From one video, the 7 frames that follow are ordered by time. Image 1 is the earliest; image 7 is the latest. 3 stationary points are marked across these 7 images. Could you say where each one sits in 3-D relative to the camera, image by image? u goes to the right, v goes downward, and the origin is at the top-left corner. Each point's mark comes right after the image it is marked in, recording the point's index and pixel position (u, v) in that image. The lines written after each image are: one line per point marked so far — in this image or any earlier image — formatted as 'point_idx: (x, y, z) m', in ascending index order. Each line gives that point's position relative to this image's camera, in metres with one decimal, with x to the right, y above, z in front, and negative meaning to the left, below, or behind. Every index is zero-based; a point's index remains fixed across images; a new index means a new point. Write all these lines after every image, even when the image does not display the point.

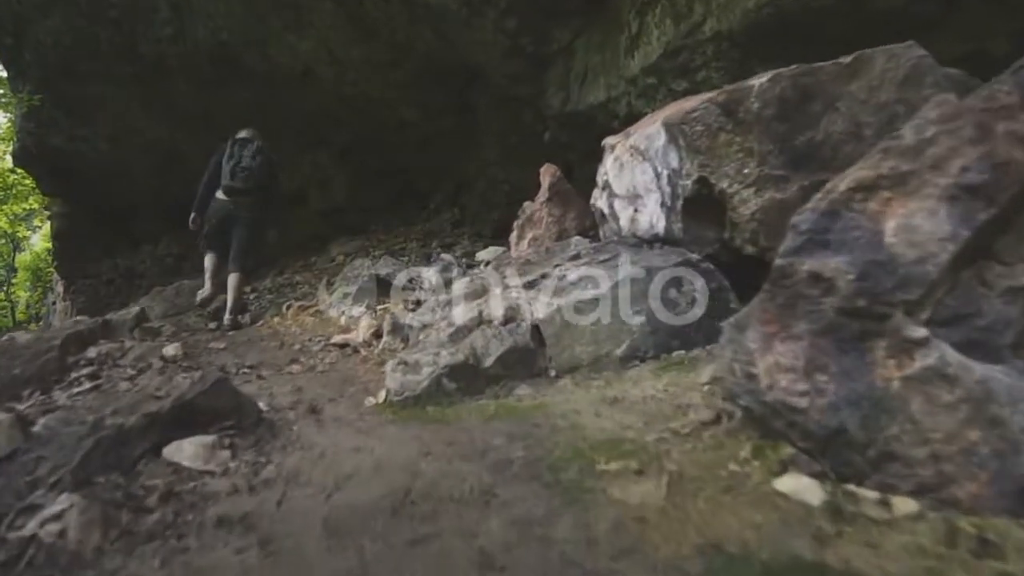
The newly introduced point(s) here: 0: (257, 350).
0: (-2.3, -0.6, +5.9) m
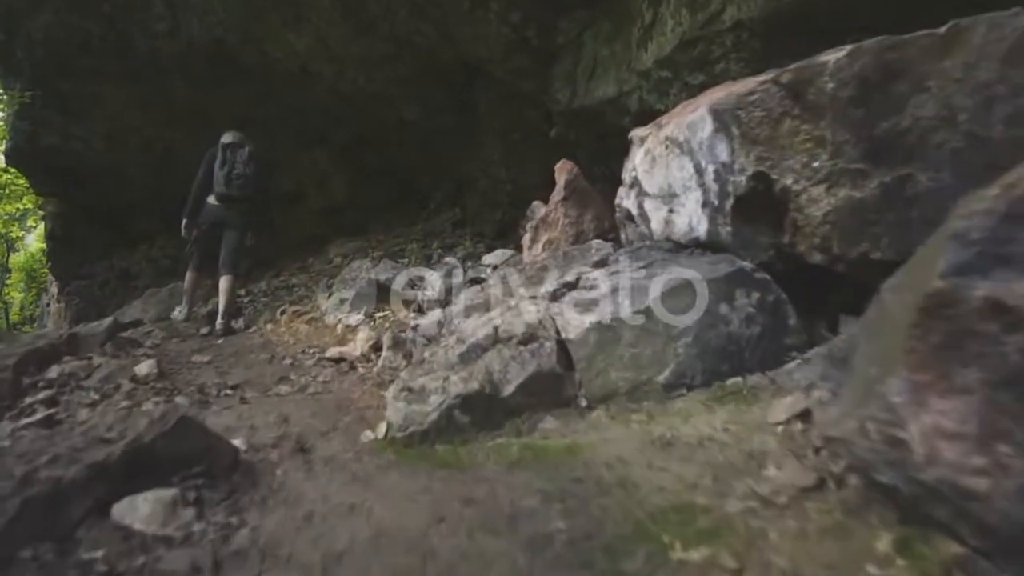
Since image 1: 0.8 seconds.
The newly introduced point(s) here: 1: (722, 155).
0: (-2.2, -0.6, +5.4) m
1: (+1.0, +0.7, +3.3) m
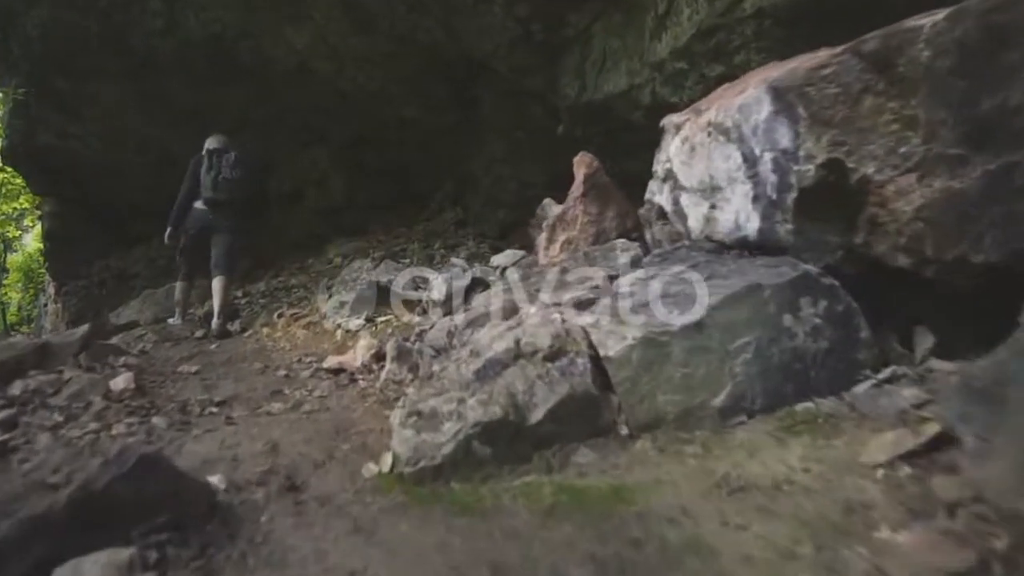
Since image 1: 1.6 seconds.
0: (-2.0, -0.7, +4.9) m
1: (+1.2, +0.6, +2.9) m
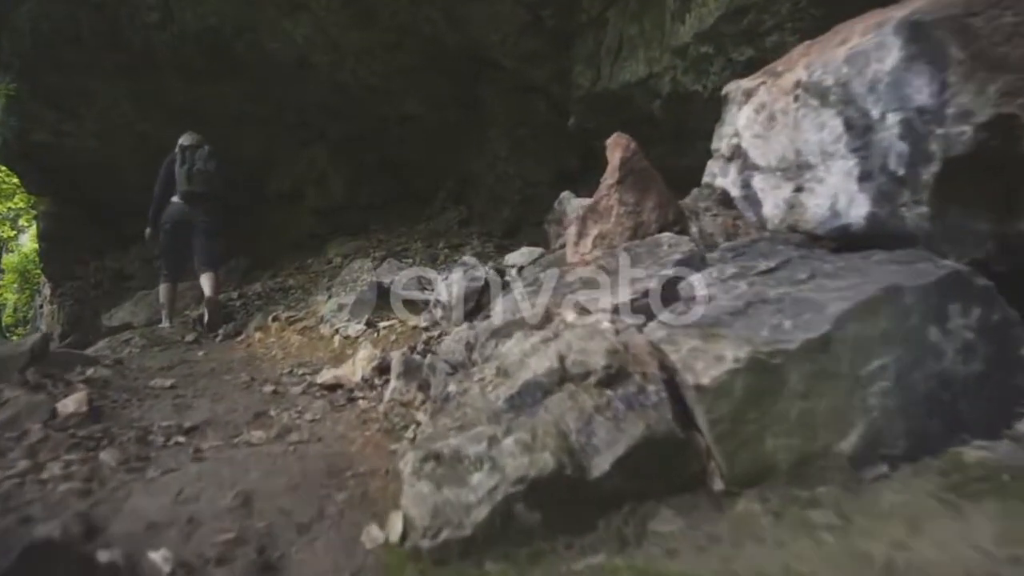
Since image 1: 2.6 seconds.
0: (-1.9, -0.7, +4.2) m
1: (+1.3, +0.6, +2.2) m
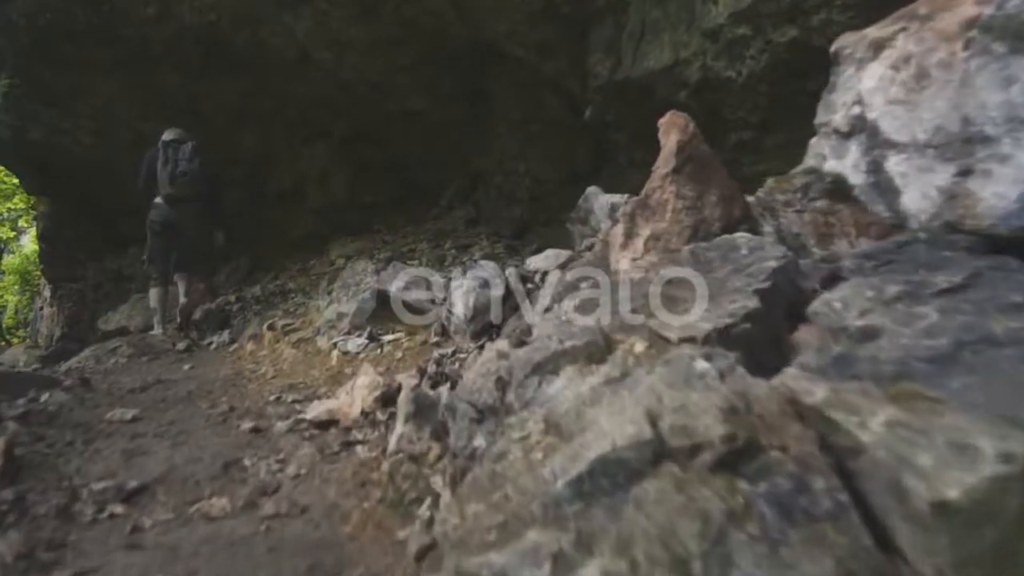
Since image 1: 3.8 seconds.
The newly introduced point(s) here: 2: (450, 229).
0: (-1.7, -0.7, +3.5) m
1: (+1.5, +0.6, +1.4) m
2: (-0.8, +0.7, +8.4) m
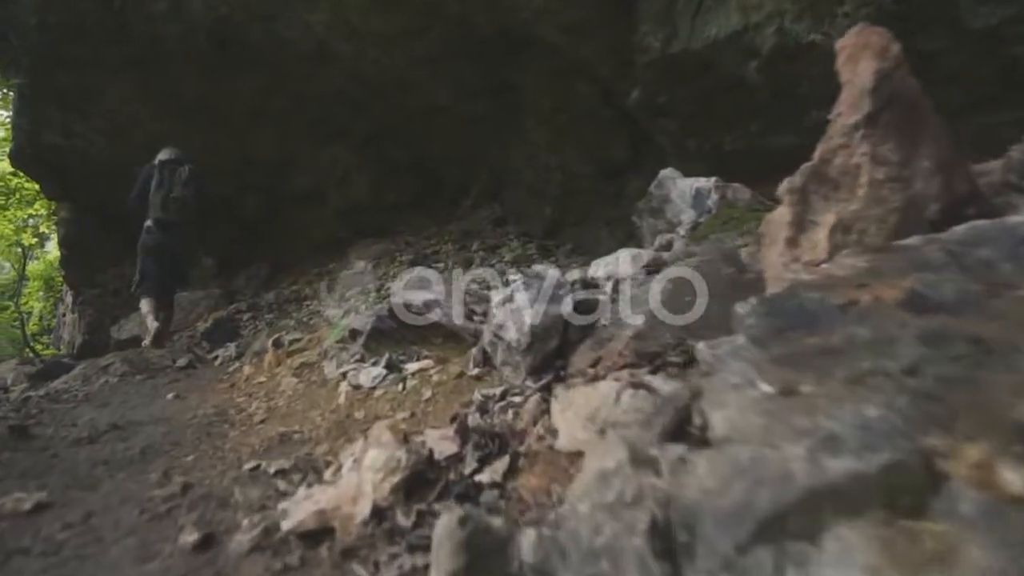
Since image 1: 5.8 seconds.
0: (-1.4, -0.8, +2.2) m
1: (+1.7, +0.5, 0.0) m
2: (-0.3, +0.7, +7.1) m
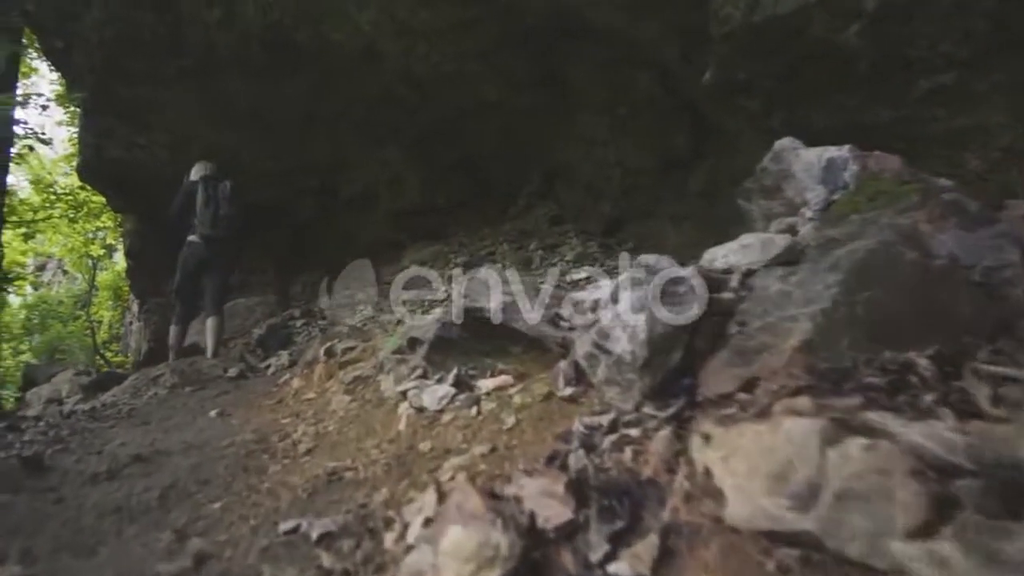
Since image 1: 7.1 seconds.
0: (-1.0, -0.8, +1.5) m
1: (+1.9, +0.6, -0.9) m
2: (+0.4, +0.7, +6.3) m
